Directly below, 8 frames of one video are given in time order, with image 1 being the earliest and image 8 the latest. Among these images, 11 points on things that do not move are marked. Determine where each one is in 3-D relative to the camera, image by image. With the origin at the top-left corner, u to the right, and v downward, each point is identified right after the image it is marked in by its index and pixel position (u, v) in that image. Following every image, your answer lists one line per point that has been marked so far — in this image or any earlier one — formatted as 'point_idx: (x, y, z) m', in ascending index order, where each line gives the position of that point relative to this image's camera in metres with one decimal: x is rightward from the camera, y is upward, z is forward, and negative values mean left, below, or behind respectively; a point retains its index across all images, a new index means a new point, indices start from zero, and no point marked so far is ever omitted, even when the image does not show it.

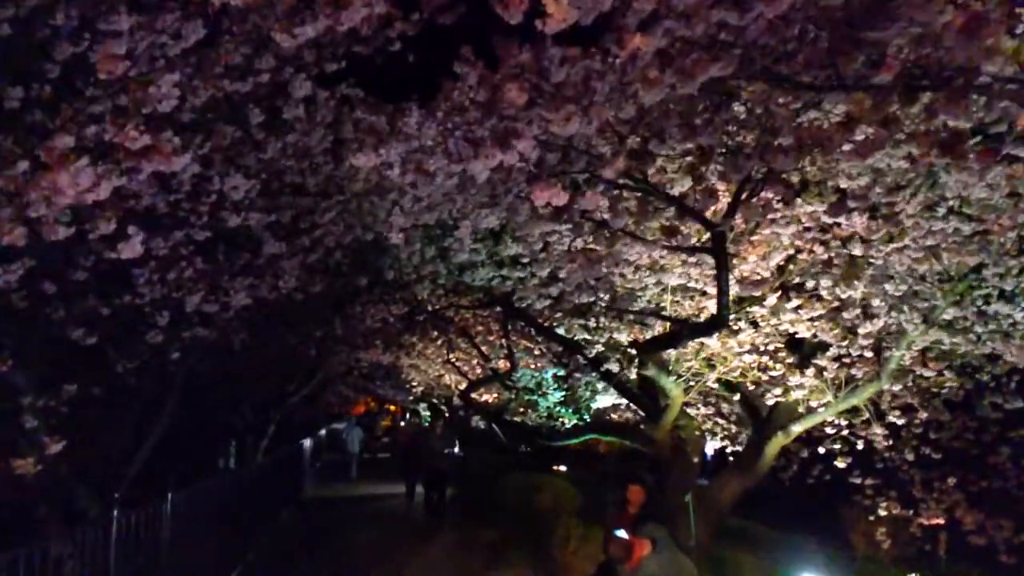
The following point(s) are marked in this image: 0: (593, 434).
0: (+1.5, -3.0, +16.8) m
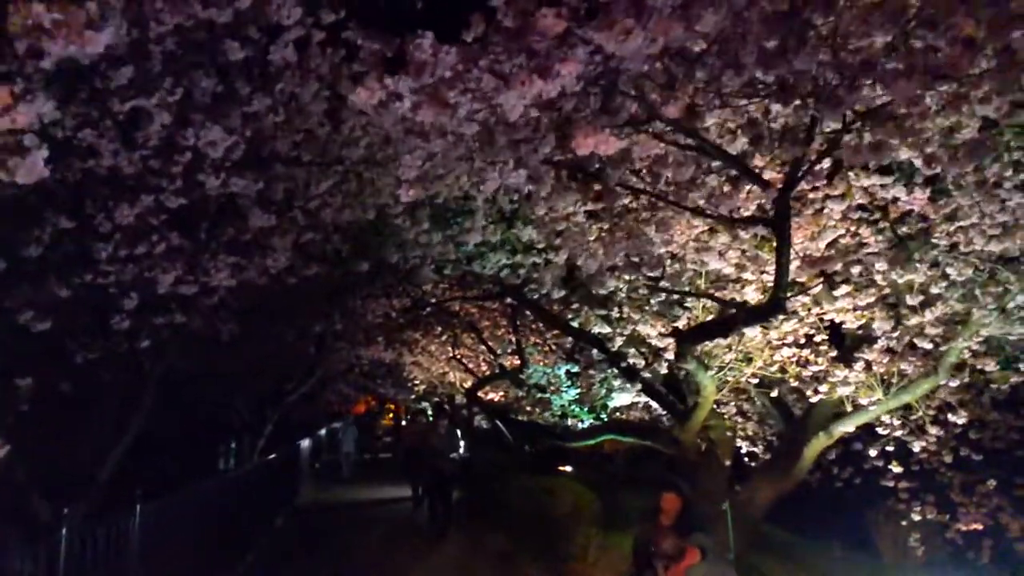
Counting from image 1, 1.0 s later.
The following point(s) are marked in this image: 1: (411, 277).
0: (+1.8, -2.8, +15.6) m
1: (-2.1, +0.3, +17.7) m
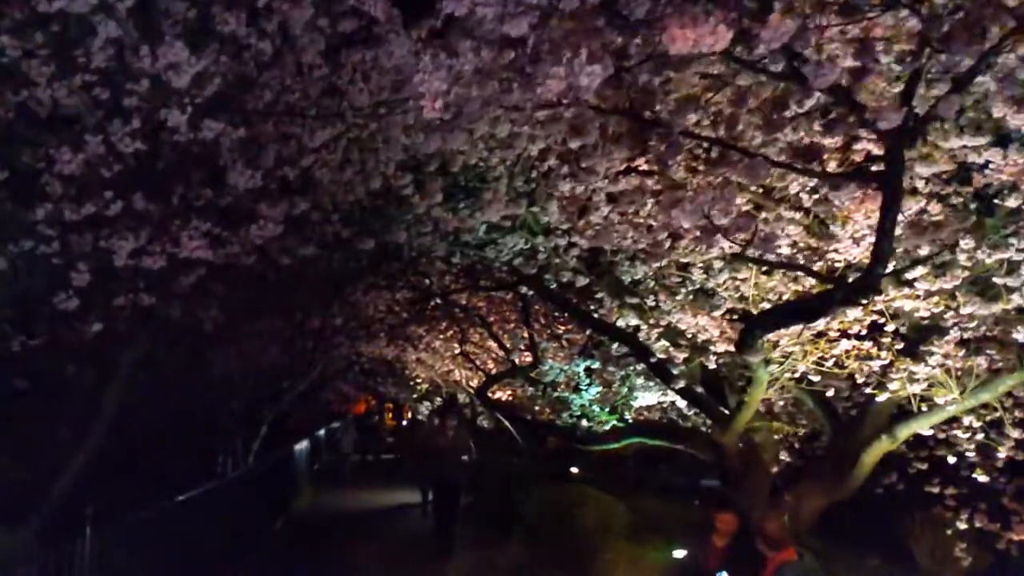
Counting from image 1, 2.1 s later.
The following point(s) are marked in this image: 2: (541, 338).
0: (+2.1, -2.5, +14.2) m
1: (-1.8, +0.5, +16.2) m
2: (+0.6, -1.1, +17.6) m
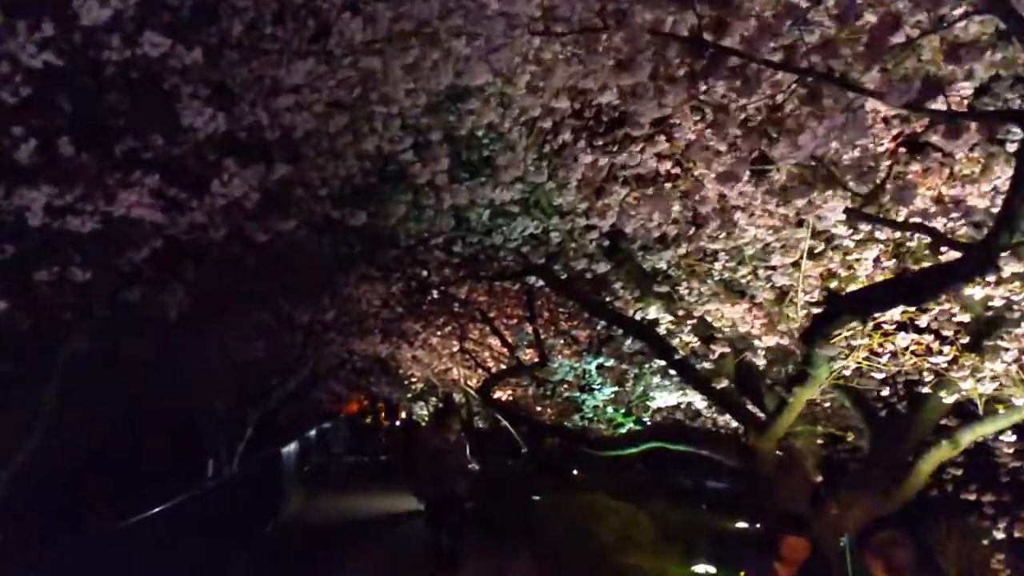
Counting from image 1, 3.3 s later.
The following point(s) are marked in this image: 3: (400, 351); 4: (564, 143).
0: (+2.2, -2.4, +12.9) m
1: (-1.7, +0.6, +14.9) m
2: (+0.7, -0.9, +16.3) m
3: (-2.6, -1.5, +19.4) m
4: (+0.7, +1.9, +11.1) m
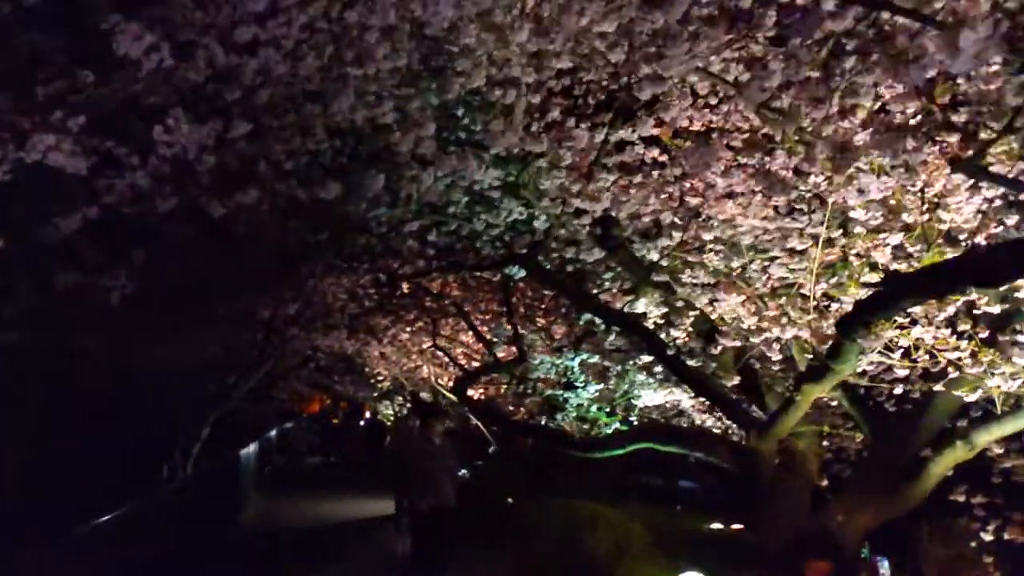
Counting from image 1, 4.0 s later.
0: (+1.9, -2.3, +12.1) m
1: (-2.1, +0.8, +14.0) m
2: (+0.3, -0.8, +15.4) m
3: (-3.2, -1.3, +18.4) m
4: (+0.5, +2.1, +10.3) m
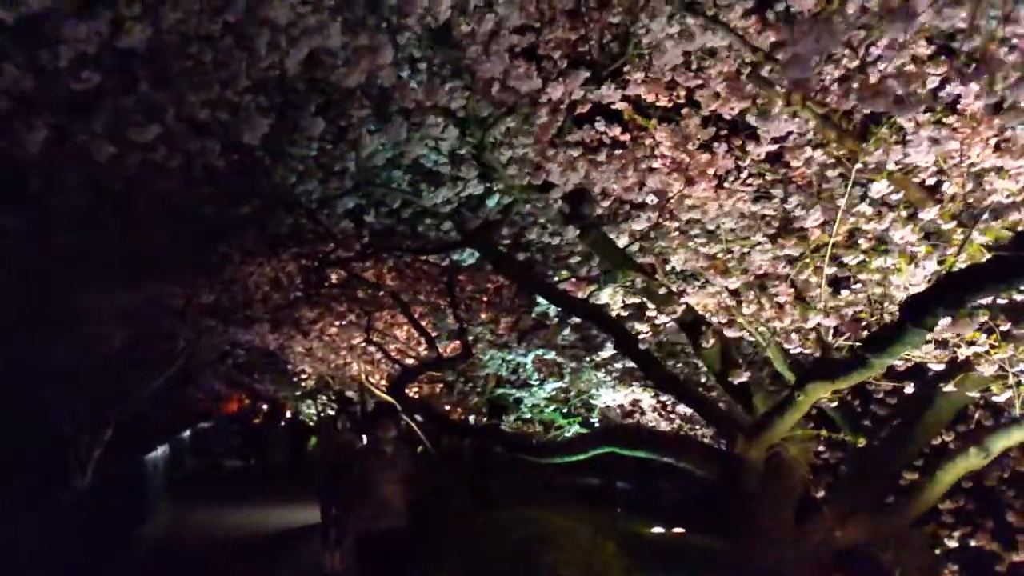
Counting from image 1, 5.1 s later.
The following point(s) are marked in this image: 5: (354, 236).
0: (+1.2, -2.1, +10.9) m
1: (-2.8, +1.0, +12.4) m
2: (-0.6, -0.6, +14.0) m
3: (-4.4, -1.1, +16.7) m
4: (+0.1, +2.2, +8.9) m
5: (-2.4, +0.8, +12.8) m
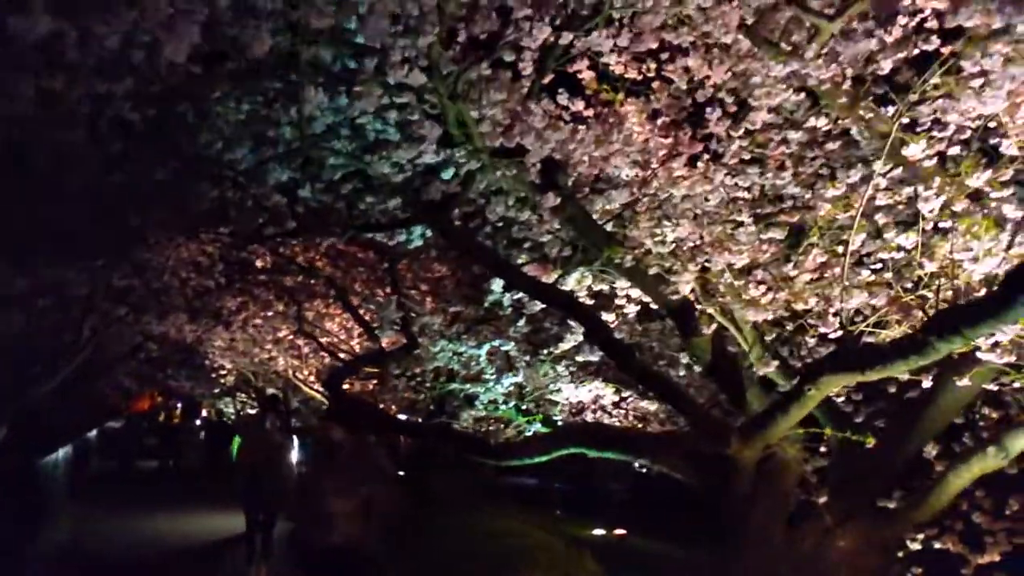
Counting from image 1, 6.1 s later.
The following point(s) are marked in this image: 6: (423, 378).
0: (+0.7, -1.9, +9.8) m
1: (-3.4, +1.3, +10.9) m
2: (-1.4, -0.3, +12.8) m
3: (-5.4, -0.8, +15.1) m
4: (-0.2, +2.4, +7.7) m
5: (-3.0, +1.1, +11.4) m
6: (-1.6, -1.5, +13.6) m
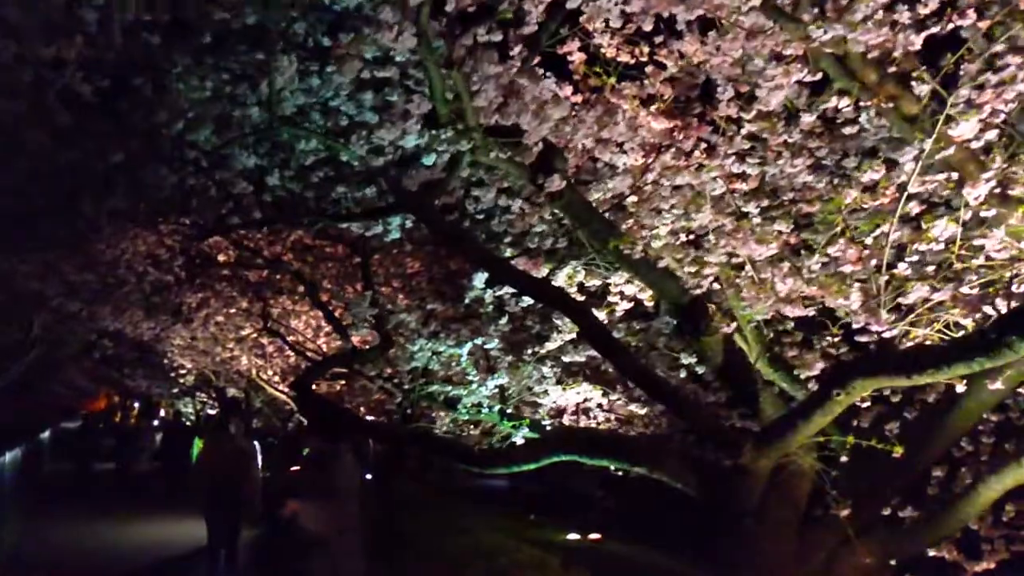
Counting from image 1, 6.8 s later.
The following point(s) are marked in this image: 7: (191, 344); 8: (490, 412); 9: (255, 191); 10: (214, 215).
0: (+0.6, -1.8, +9.1) m
1: (-3.6, +1.3, +10.0) m
2: (-1.6, -0.3, +12.0) m
3: (-5.7, -0.7, +14.1) m
4: (-0.2, +2.5, +7.0) m
5: (-3.2, +1.1, +10.5) m
6: (-1.9, -1.4, +12.8) m
7: (-5.7, -1.0, +15.1) m
8: (-0.5, -1.8, +12.5) m
9: (-3.1, +1.3, +10.3) m
10: (-3.9, +0.8, +10.8) m
